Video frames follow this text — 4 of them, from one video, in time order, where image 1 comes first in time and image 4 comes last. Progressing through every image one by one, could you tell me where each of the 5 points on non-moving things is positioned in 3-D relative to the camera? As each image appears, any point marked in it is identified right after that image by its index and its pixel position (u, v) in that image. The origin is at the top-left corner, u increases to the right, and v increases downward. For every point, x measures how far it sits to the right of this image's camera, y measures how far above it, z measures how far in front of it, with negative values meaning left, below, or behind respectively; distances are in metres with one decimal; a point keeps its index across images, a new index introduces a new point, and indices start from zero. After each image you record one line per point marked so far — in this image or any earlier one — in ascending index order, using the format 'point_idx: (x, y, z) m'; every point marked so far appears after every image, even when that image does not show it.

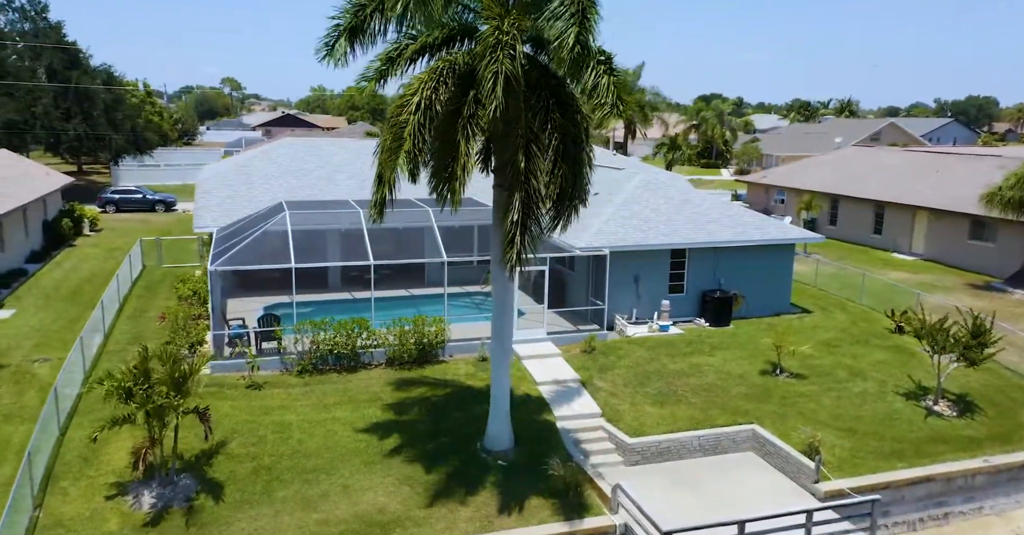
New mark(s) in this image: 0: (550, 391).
0: (+0.9, -2.8, +15.2) m
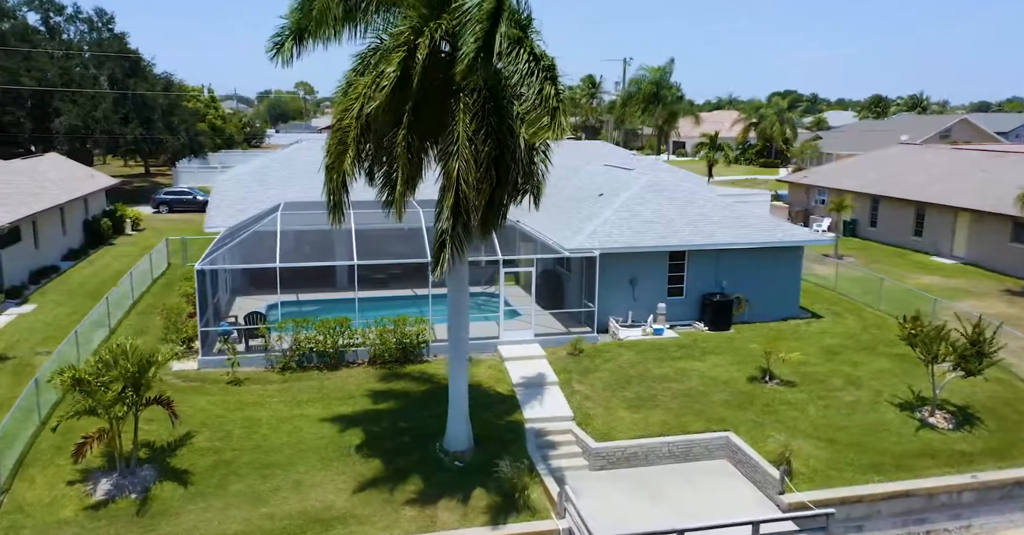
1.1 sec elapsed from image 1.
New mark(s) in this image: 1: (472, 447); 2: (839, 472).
0: (+0.3, -2.8, +15.1) m
1: (-0.7, -3.4, +12.5) m
2: (+6.0, -3.8, +12.3) m
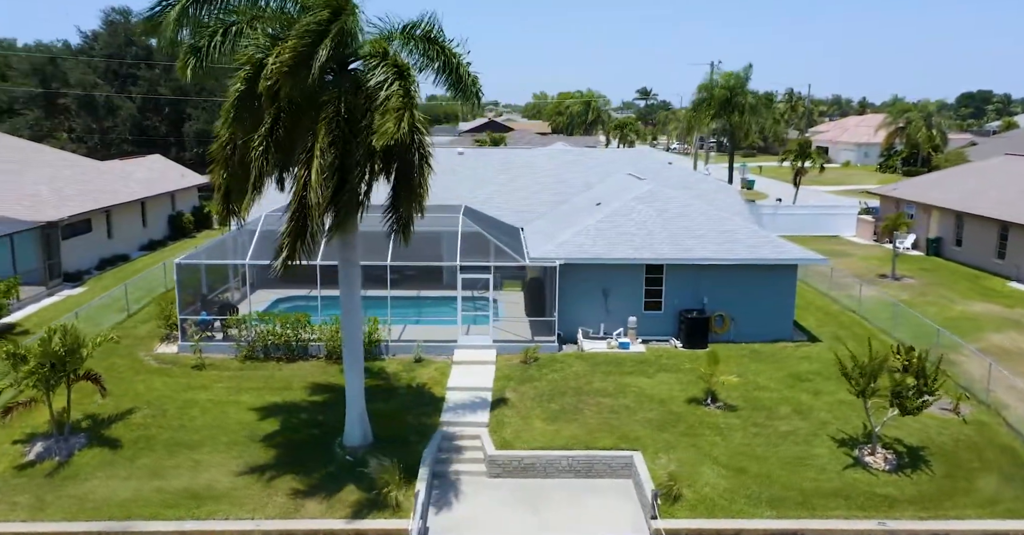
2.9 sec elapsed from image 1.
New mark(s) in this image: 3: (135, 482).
0: (-1.3, -3.0, +15.3) m
1: (-2.8, -3.5, +13.0) m
2: (+3.8, -4.1, +11.6) m
3: (-6.7, -3.8, +11.8) m
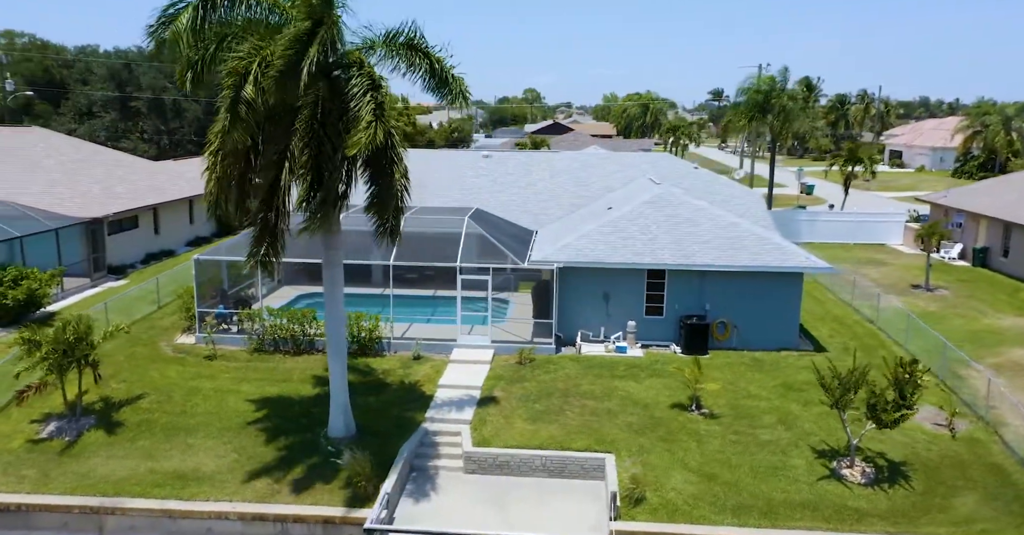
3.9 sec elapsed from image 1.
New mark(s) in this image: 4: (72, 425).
0: (-1.6, -3.0, +15.8) m
1: (-3.3, -3.4, +13.6) m
2: (+3.2, -4.2, +11.6) m
3: (-7.3, -3.7, +12.7) m
4: (-9.2, -3.3, +13.9) m
